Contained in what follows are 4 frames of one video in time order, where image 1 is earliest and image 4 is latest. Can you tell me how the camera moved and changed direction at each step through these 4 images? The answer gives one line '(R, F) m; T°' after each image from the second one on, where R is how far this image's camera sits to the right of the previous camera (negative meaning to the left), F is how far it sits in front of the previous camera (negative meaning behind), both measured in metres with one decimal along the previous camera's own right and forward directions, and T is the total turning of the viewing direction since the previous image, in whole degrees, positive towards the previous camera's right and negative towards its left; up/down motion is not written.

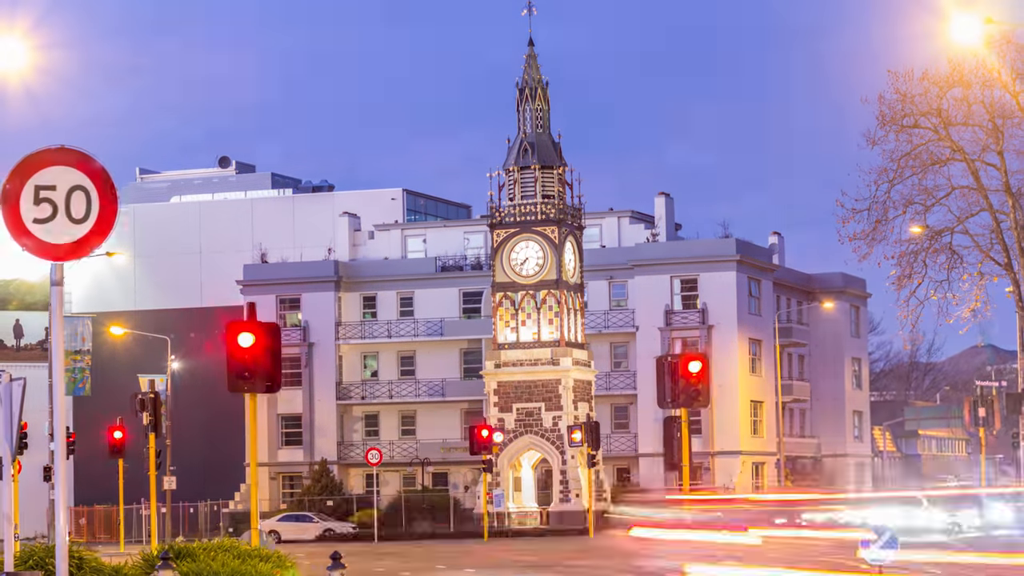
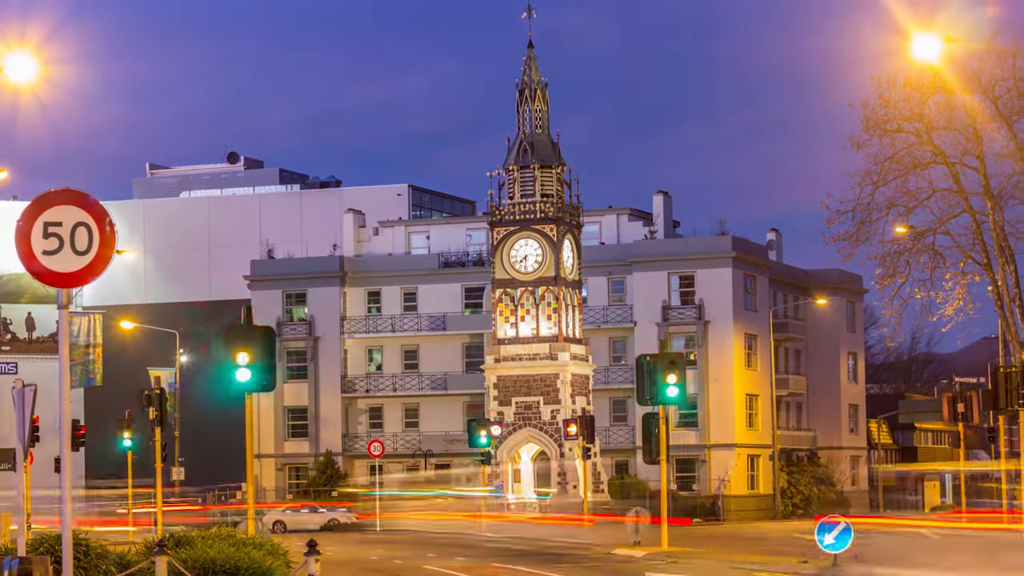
(+0.5, -1.6) m; 0°
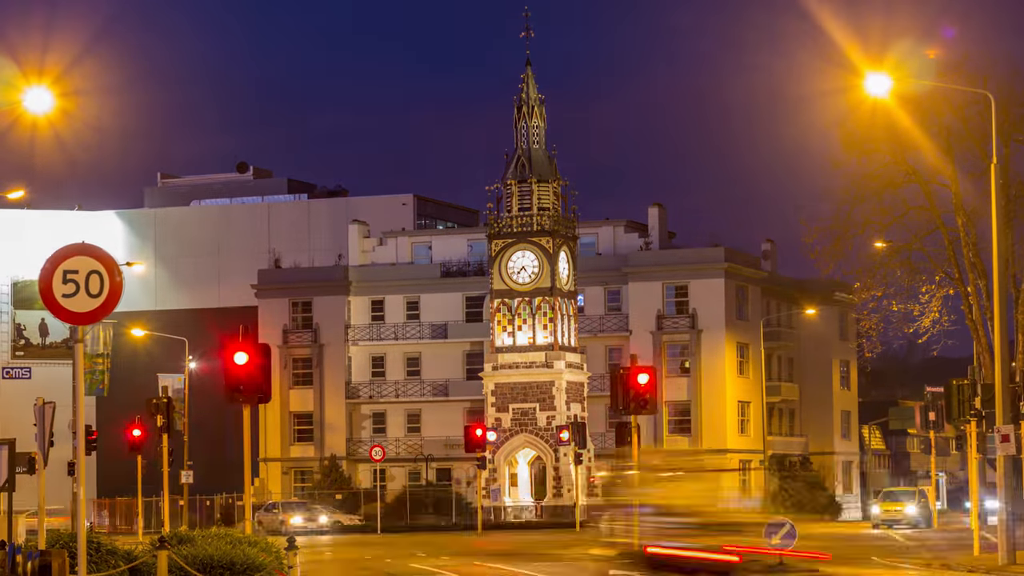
(+0.6, -2.4) m; 0°
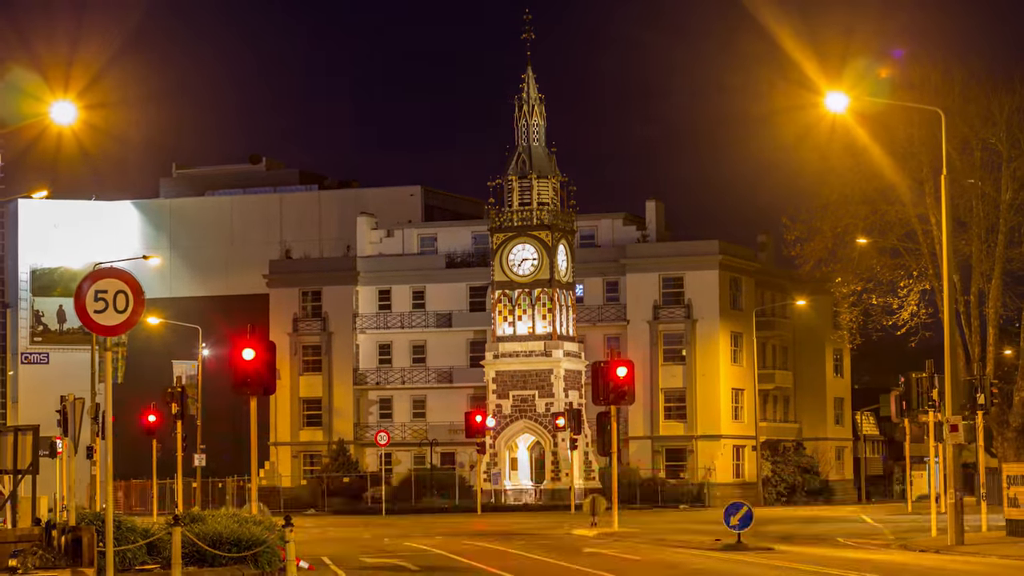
(+0.6, -2.8) m; 0°
